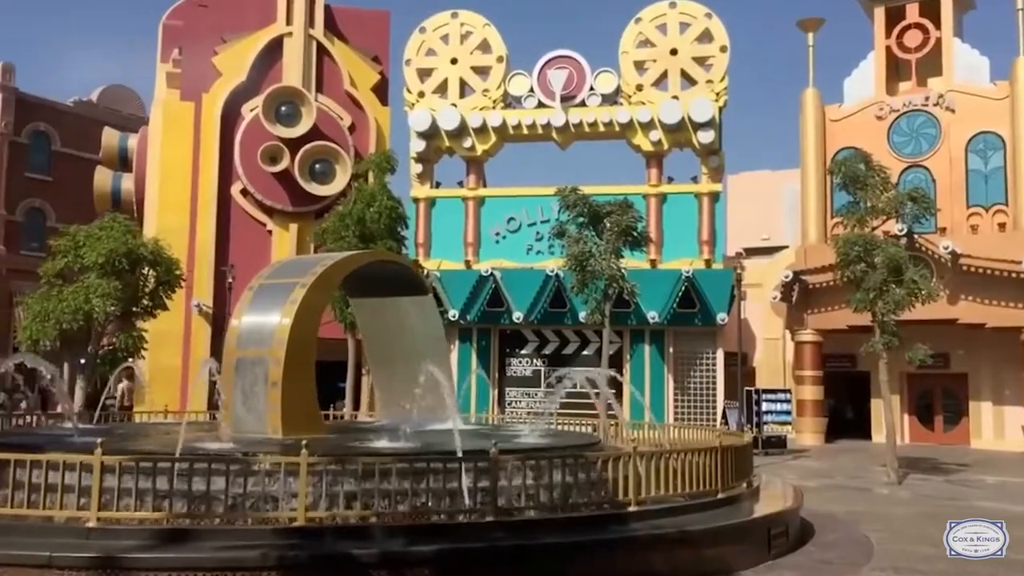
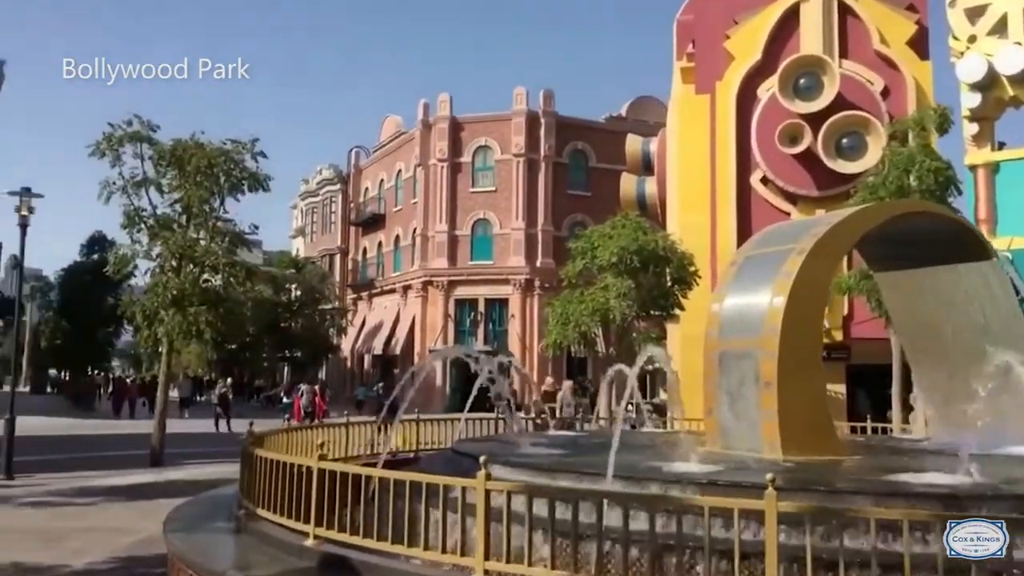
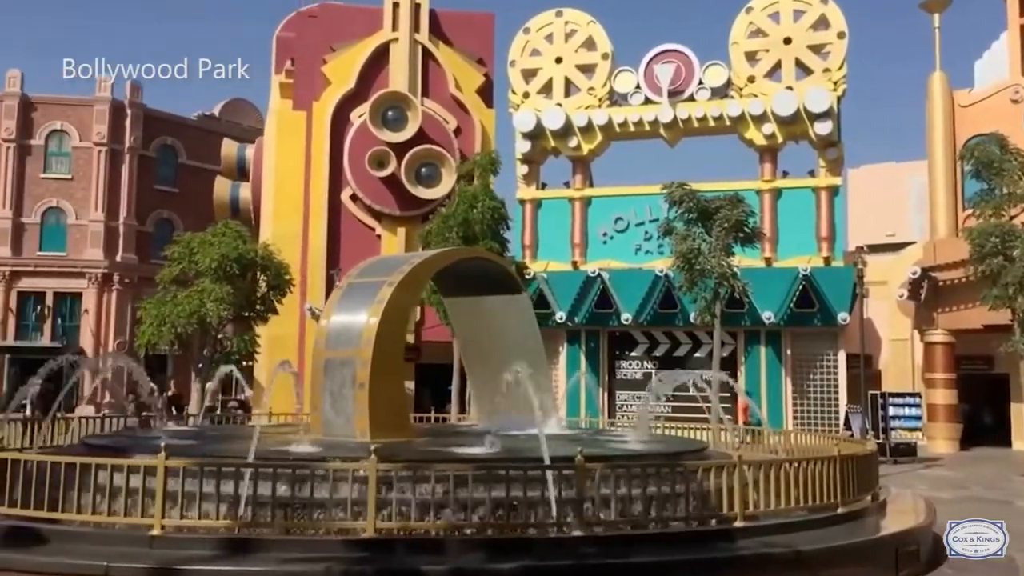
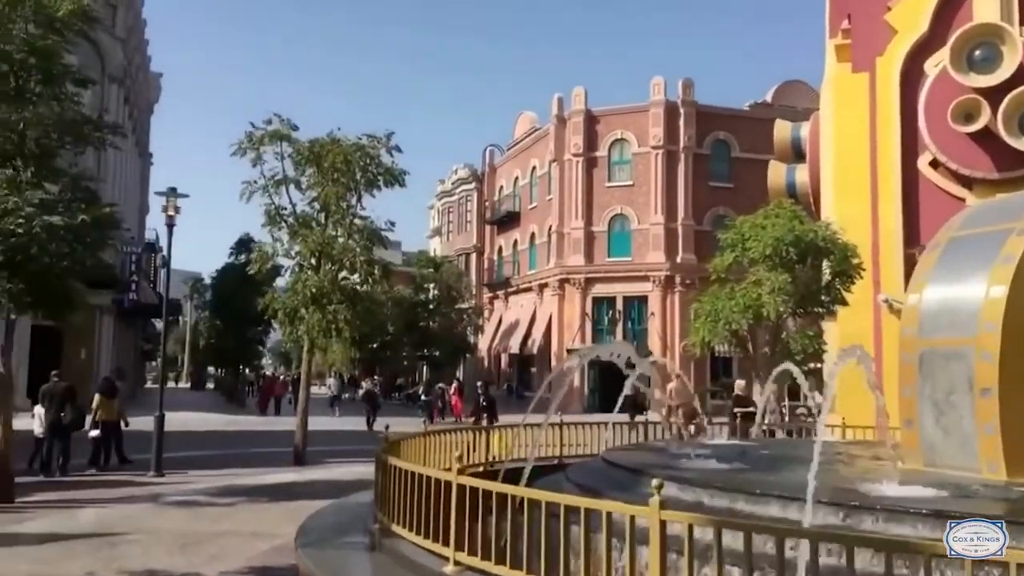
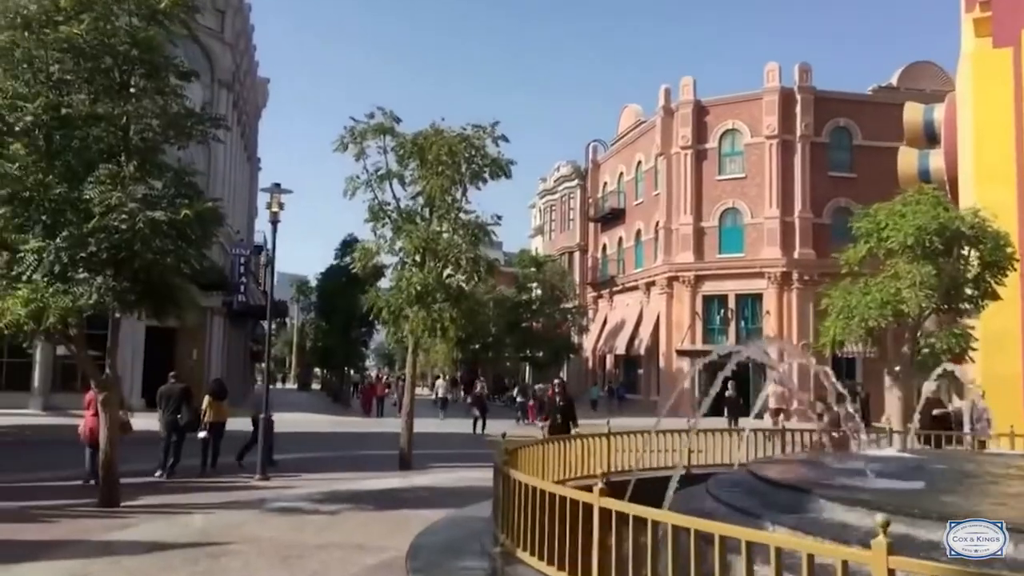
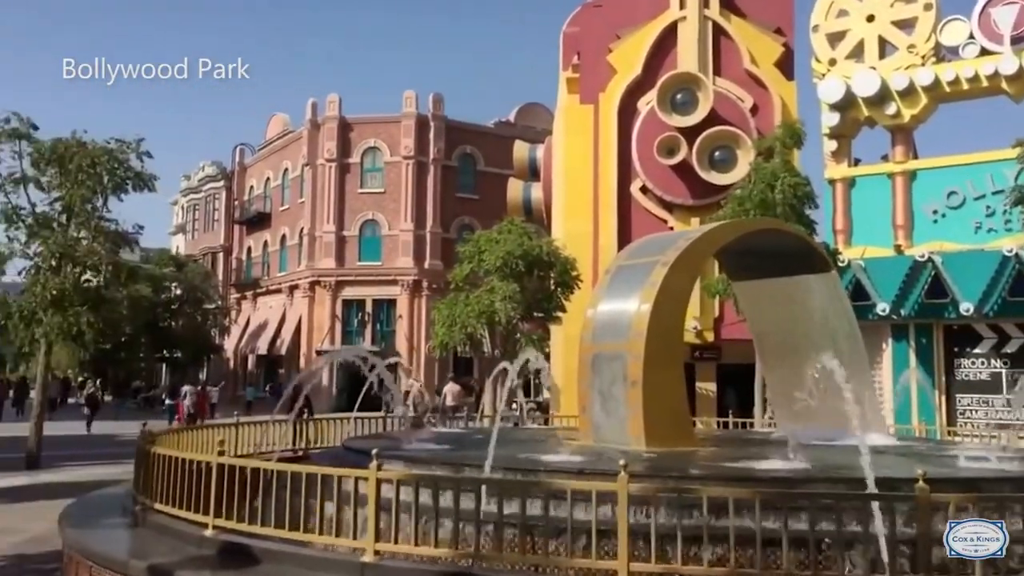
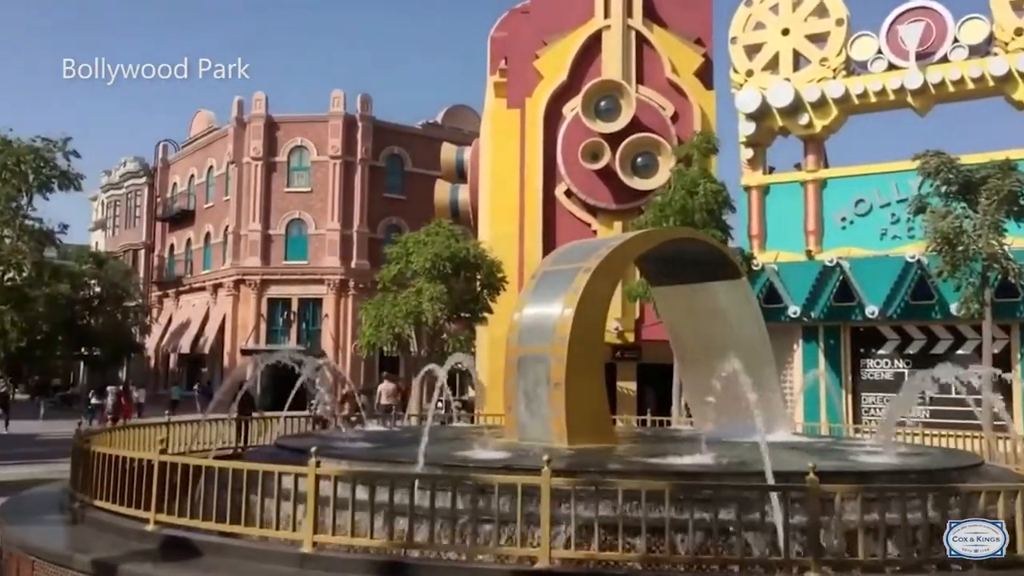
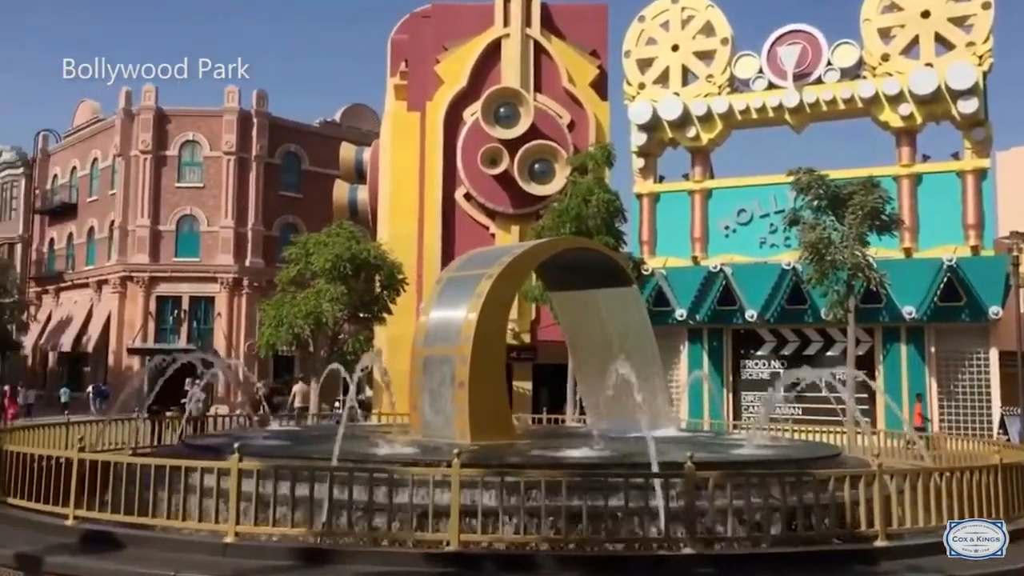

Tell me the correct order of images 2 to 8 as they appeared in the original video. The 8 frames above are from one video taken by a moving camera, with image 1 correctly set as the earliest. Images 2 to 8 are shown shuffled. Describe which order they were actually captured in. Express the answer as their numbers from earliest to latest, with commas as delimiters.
3, 8, 7, 6, 2, 4, 5
